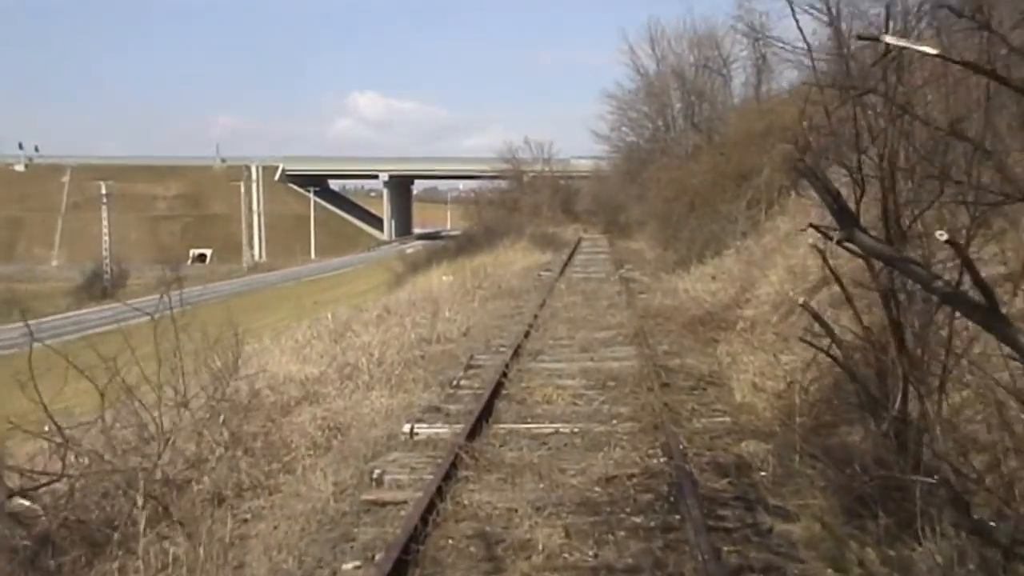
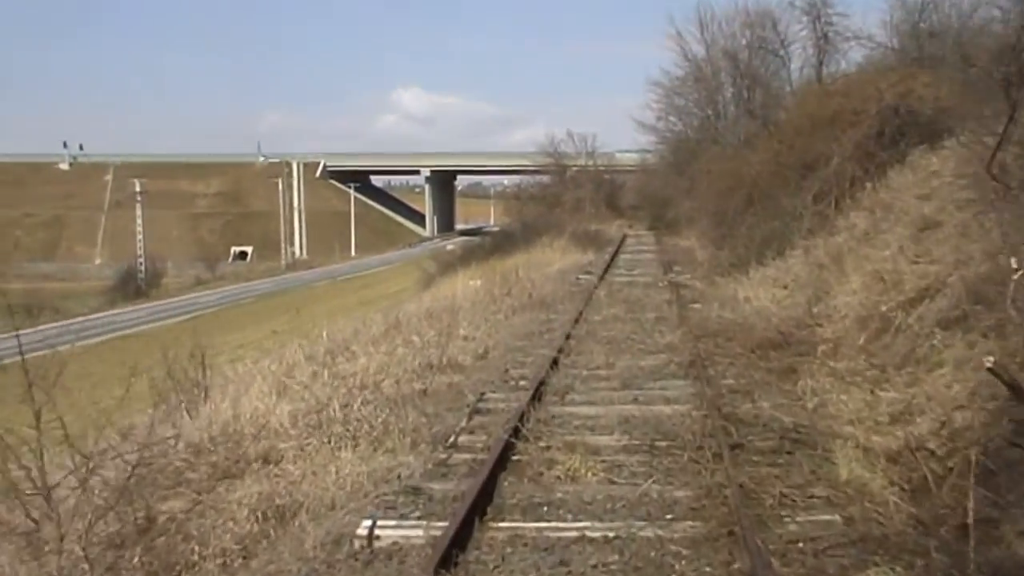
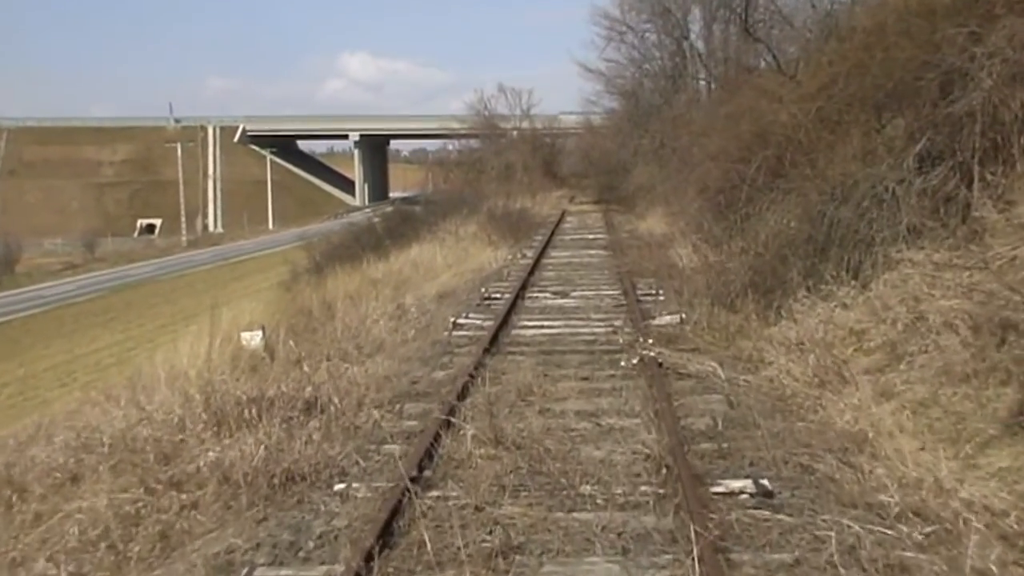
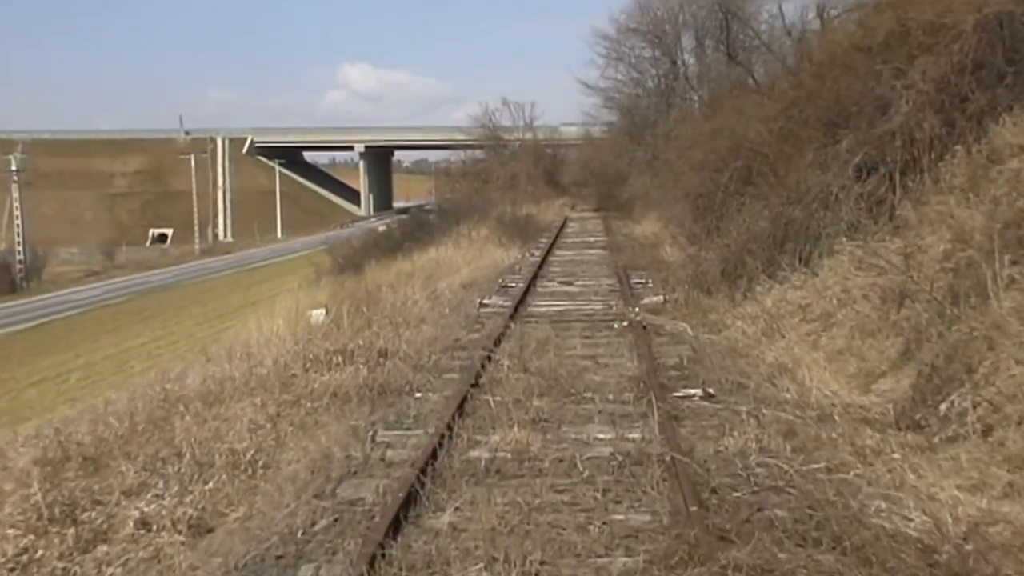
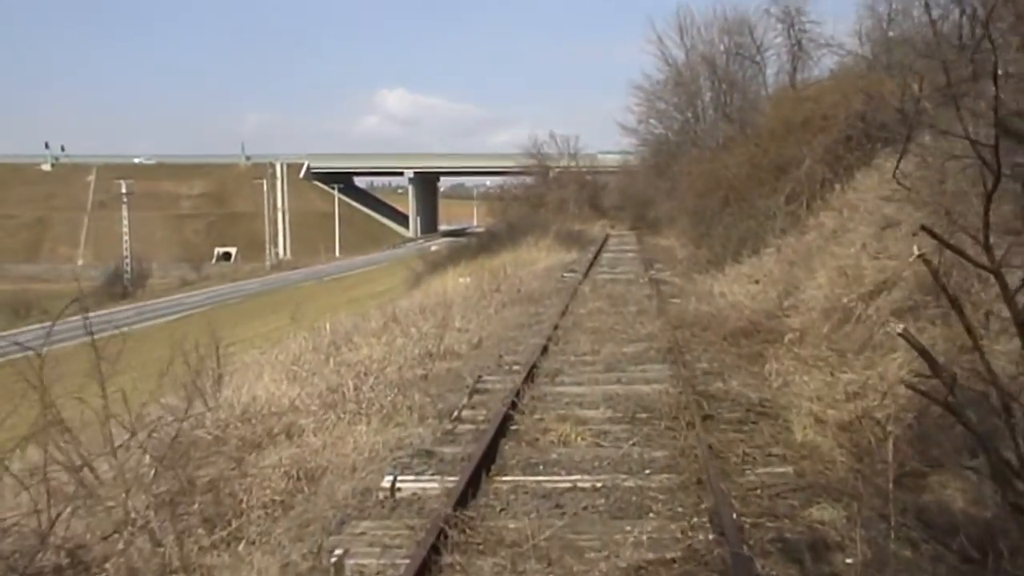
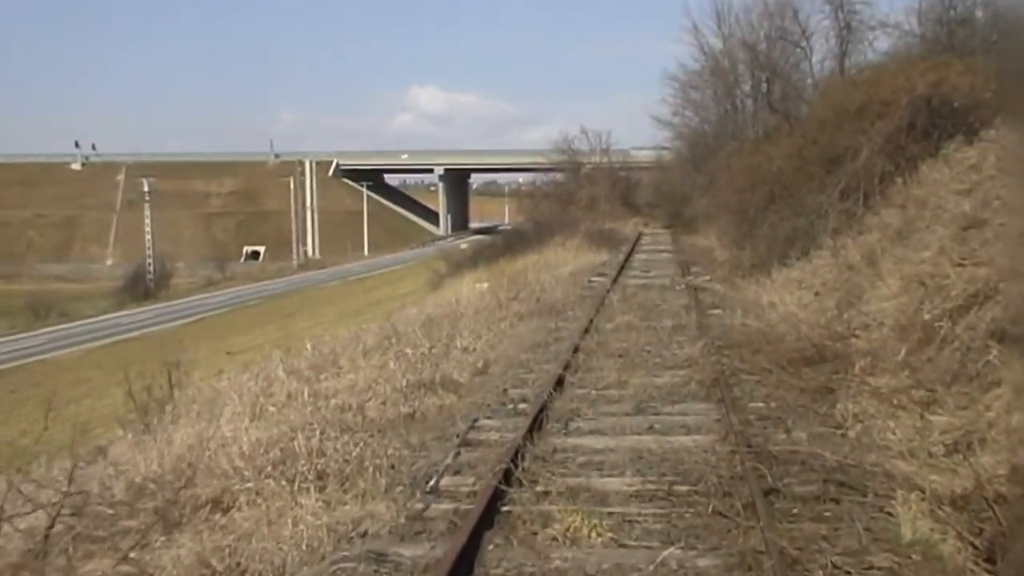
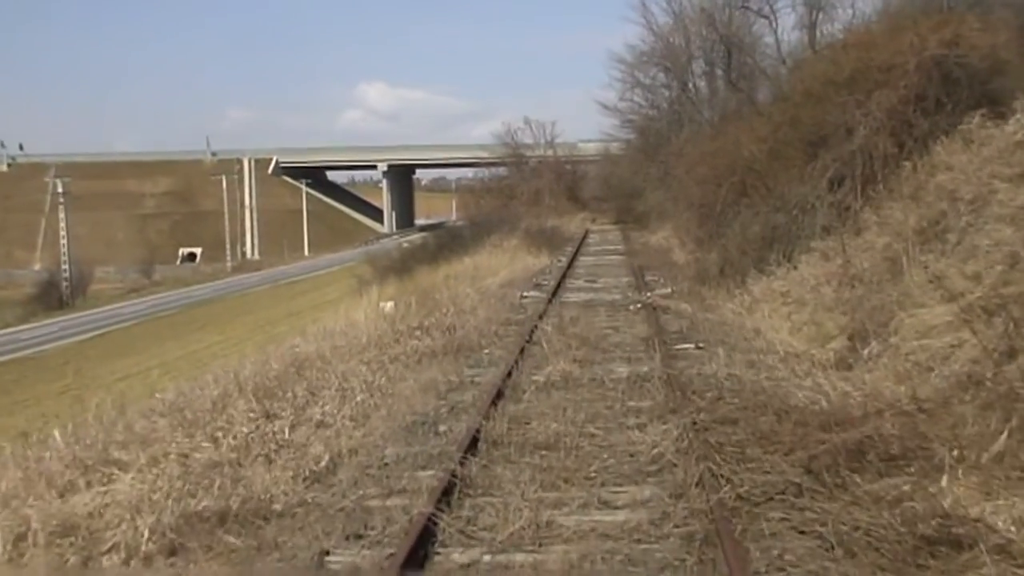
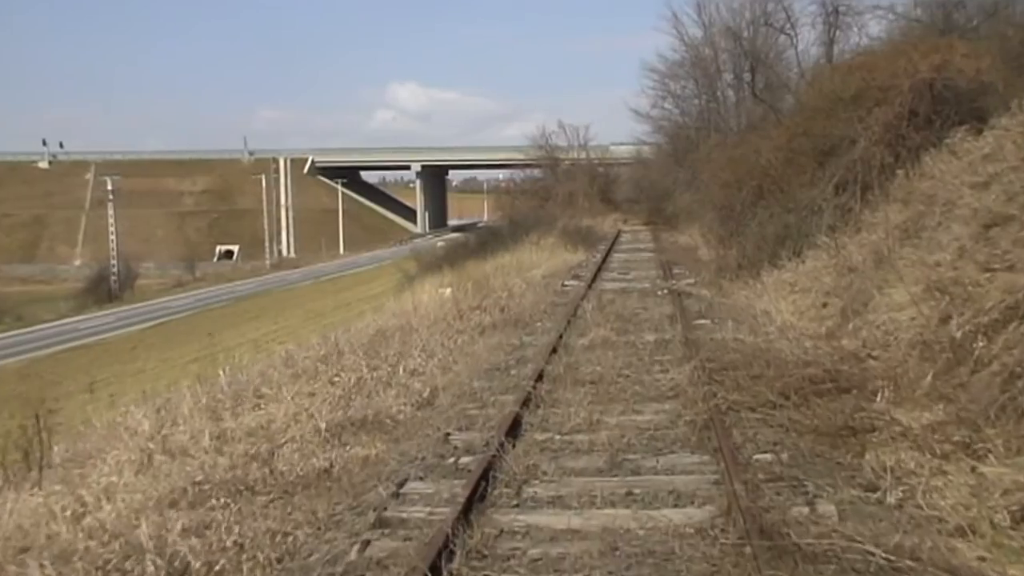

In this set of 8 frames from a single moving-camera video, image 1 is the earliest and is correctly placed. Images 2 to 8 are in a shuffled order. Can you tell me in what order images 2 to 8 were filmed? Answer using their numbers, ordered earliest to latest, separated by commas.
5, 2, 6, 8, 7, 4, 3
